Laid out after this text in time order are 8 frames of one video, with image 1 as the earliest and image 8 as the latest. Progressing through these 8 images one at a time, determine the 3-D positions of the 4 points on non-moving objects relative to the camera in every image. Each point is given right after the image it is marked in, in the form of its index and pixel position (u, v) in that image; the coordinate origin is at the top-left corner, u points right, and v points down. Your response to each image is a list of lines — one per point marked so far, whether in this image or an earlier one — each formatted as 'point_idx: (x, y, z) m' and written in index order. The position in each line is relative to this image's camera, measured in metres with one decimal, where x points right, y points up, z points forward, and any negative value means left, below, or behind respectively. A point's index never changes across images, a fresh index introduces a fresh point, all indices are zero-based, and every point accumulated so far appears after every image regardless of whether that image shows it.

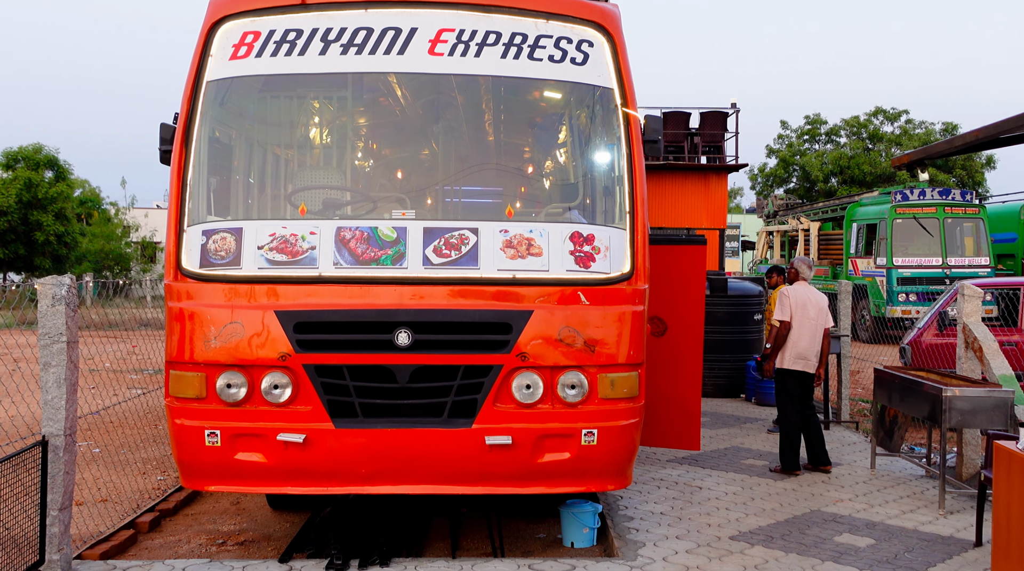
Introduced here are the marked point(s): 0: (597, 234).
0: (+0.5, +0.3, +4.8) m
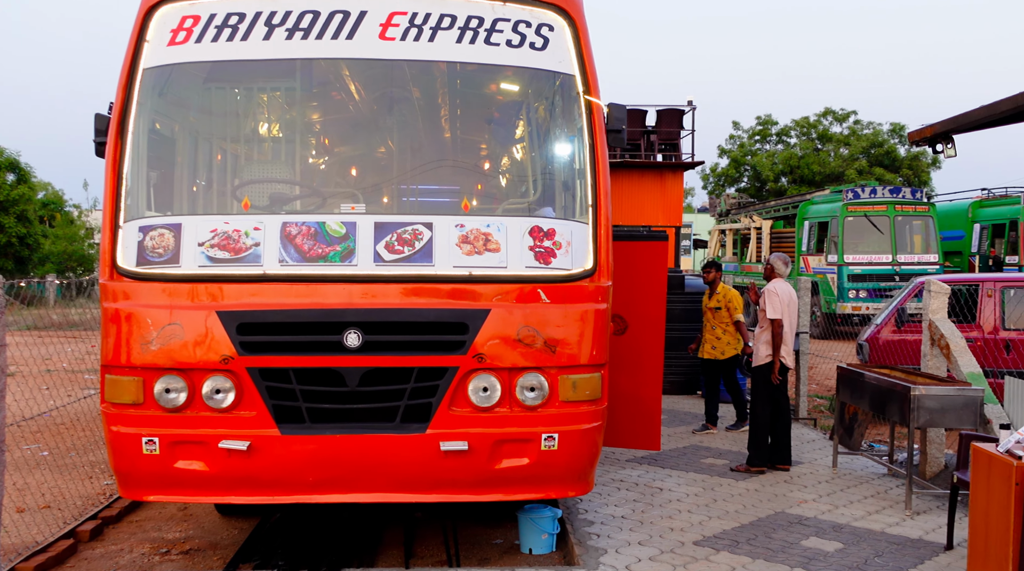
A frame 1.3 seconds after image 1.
0: (+0.2, +0.3, +4.6) m
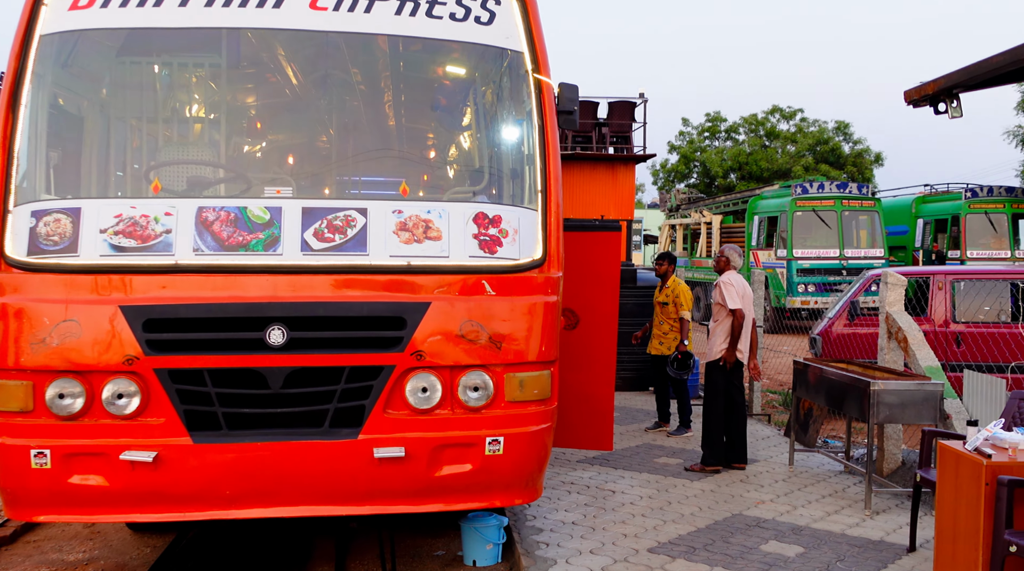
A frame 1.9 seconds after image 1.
0: (0.0, +0.4, +4.3) m
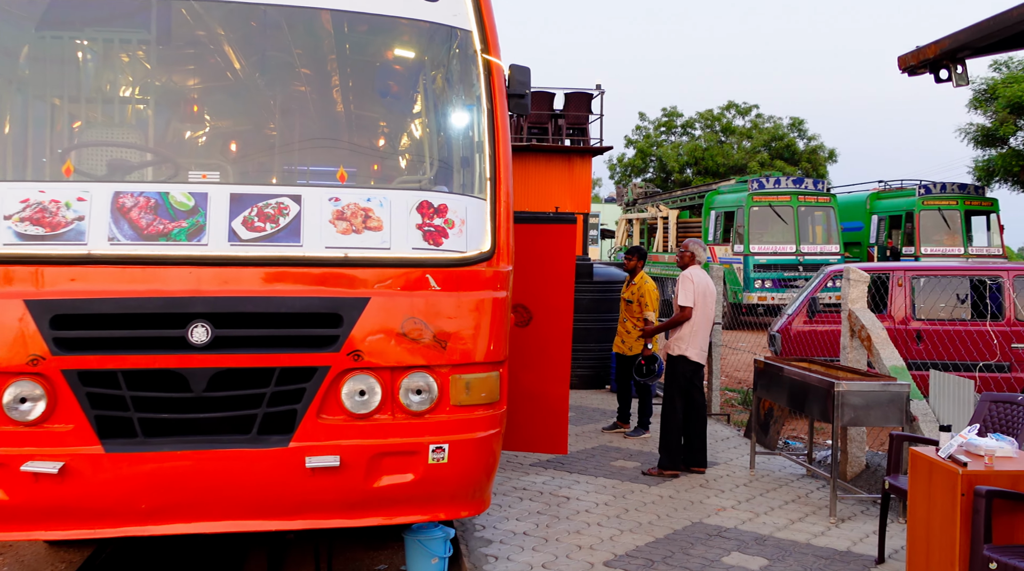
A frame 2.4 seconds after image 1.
0: (-0.3, +0.4, +4.0) m
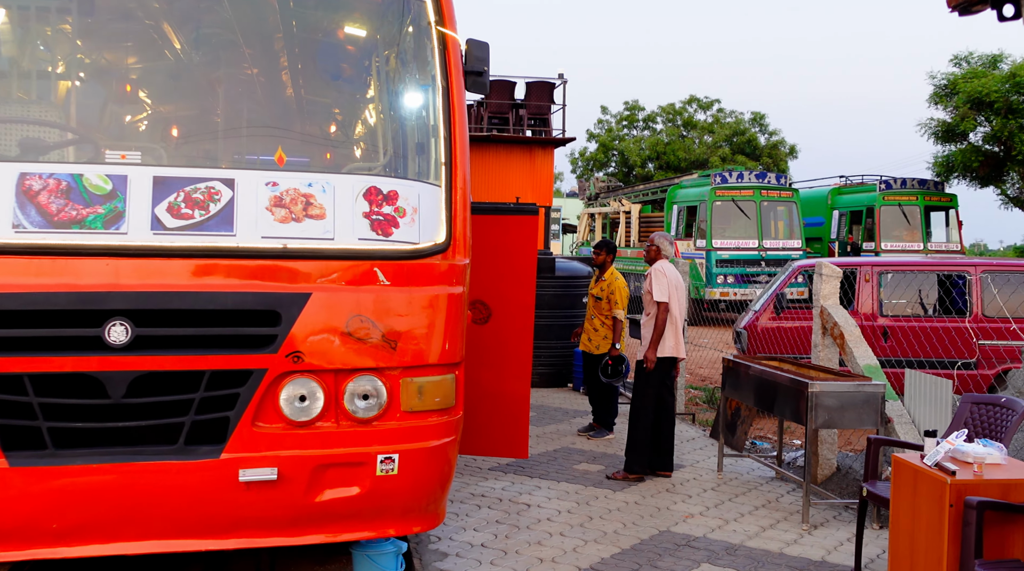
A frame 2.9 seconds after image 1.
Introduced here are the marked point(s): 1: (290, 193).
0: (-0.5, +0.4, +3.6) m
1: (-0.9, +0.4, +3.5) m
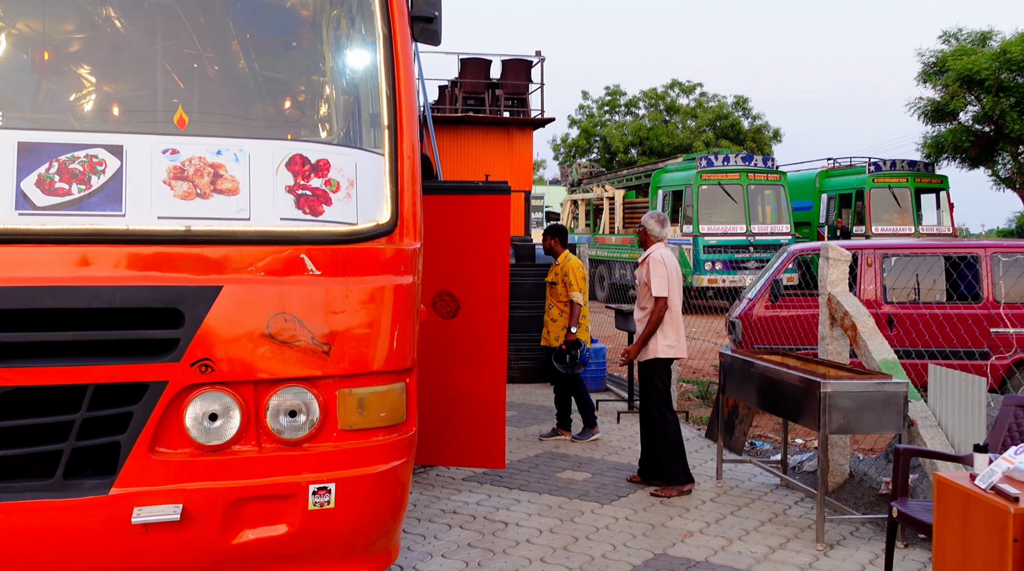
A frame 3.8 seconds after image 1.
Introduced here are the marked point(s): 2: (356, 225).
0: (-0.6, +0.4, +3.0) m
1: (-1.0, +0.4, +2.8) m
2: (-0.5, +0.2, +2.9) m
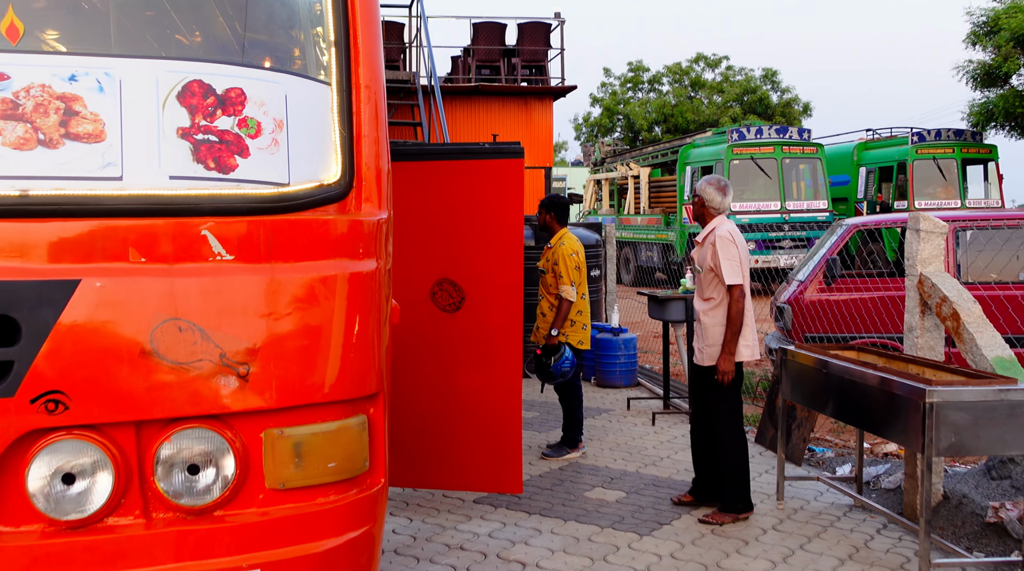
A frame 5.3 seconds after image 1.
0: (-0.6, +0.5, +2.1) m
1: (-1.0, +0.4, +1.9) m
2: (-0.5, +0.2, +2.0) m
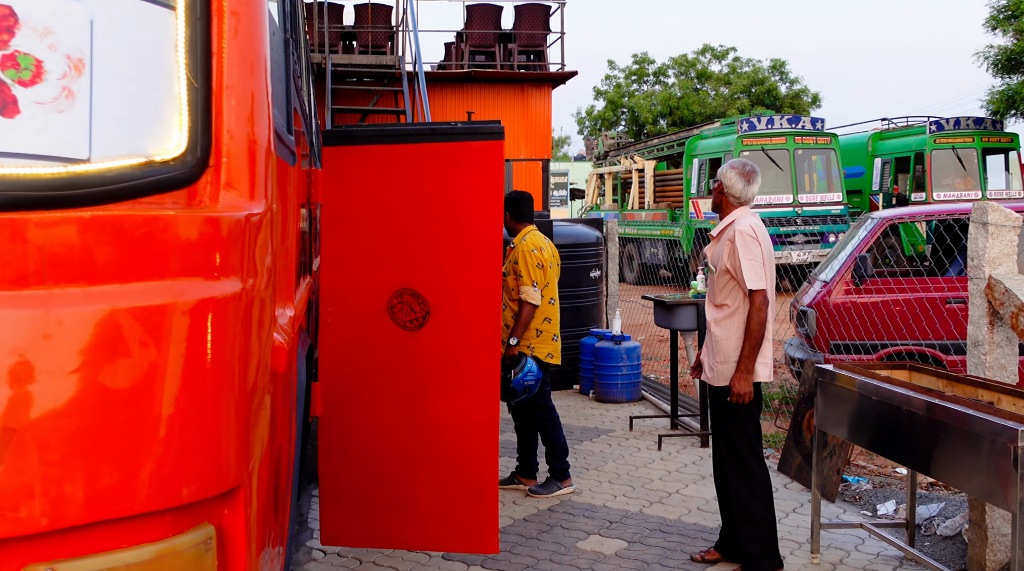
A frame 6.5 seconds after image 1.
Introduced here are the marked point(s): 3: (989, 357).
0: (-0.7, +0.4, +1.3) m
1: (-1.1, +0.4, +1.2) m
2: (-0.6, +0.2, +1.3) m
3: (+1.9, -0.3, +3.4) m
